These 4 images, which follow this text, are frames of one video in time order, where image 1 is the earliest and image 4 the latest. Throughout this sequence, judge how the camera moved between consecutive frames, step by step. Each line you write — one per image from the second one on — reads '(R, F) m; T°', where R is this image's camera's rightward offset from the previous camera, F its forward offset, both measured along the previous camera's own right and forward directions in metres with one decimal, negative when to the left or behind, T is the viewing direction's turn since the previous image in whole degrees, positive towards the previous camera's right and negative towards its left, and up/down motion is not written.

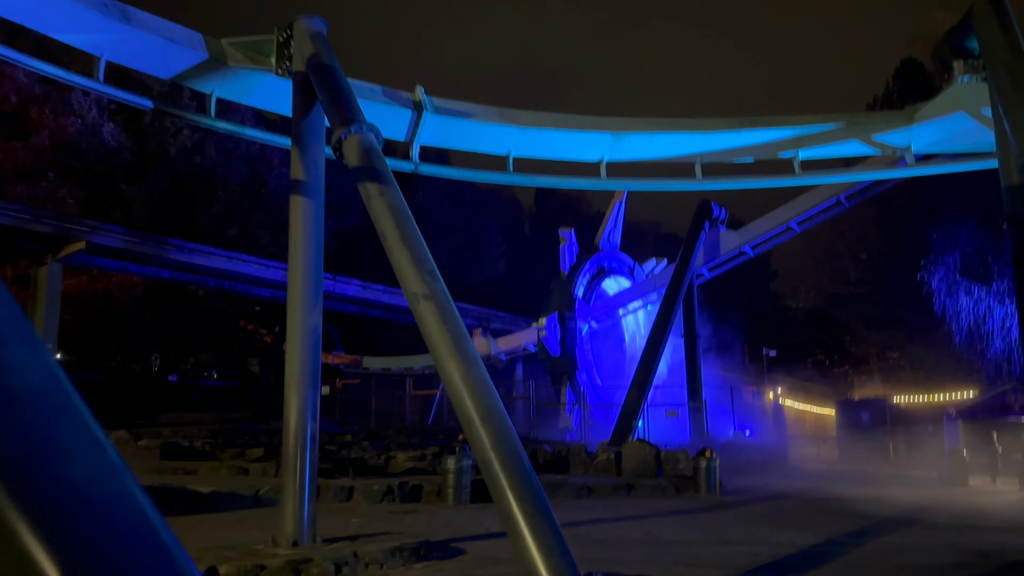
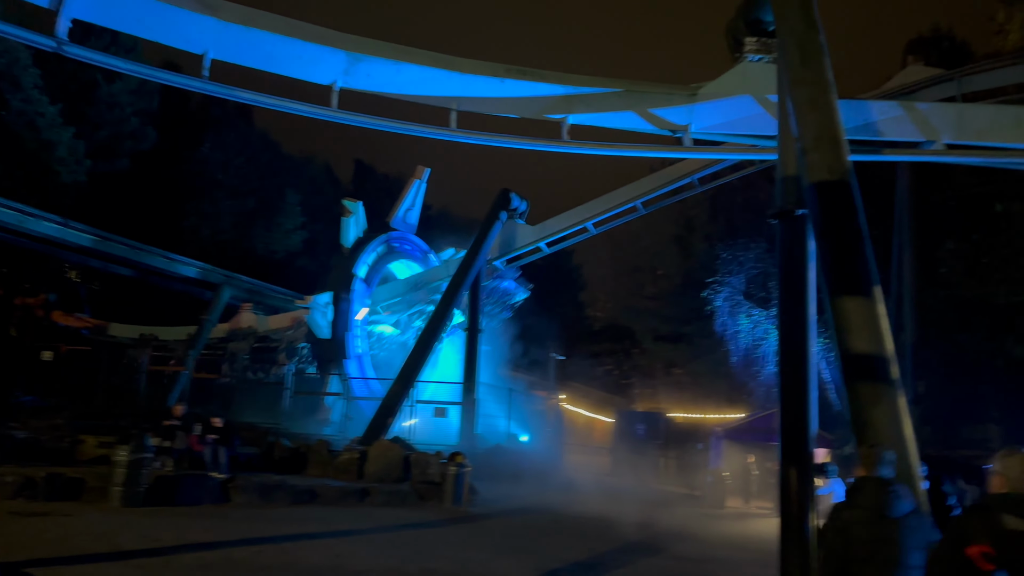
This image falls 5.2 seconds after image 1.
(+1.3, +1.8) m; +12°
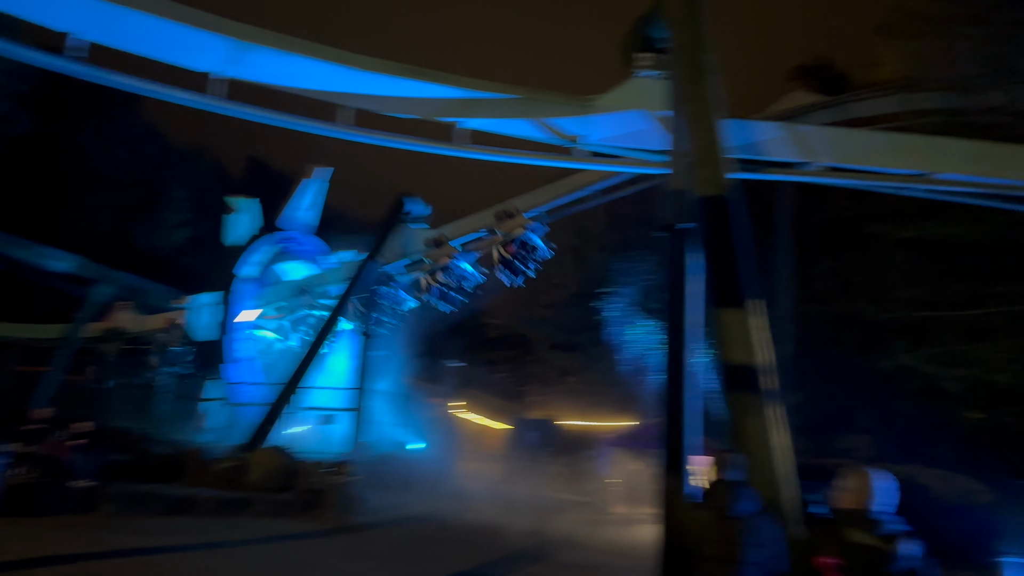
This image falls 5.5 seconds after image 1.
(+0.1, +0.1) m; +7°
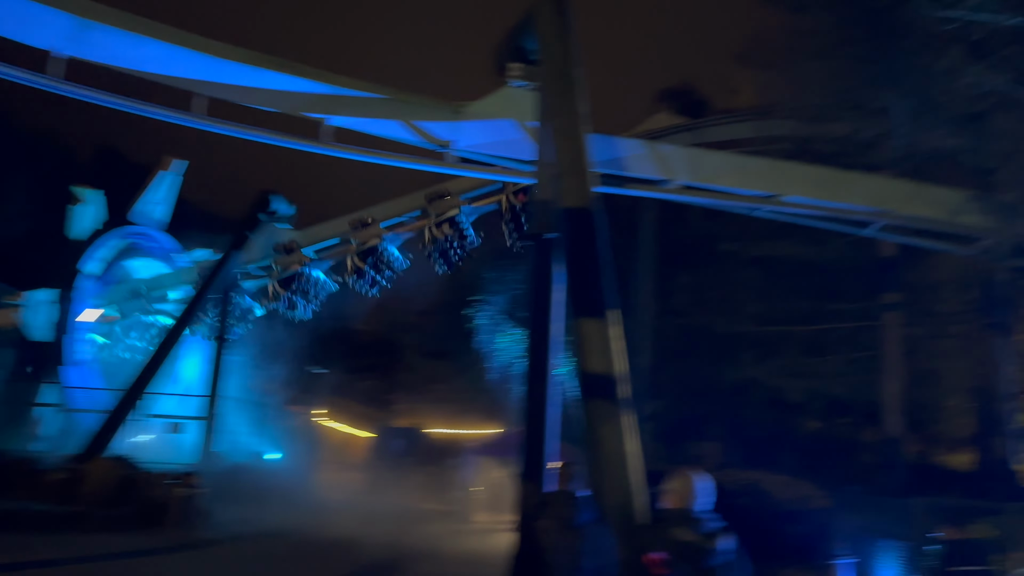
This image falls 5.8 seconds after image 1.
(+0.1, +0.1) m; +9°
